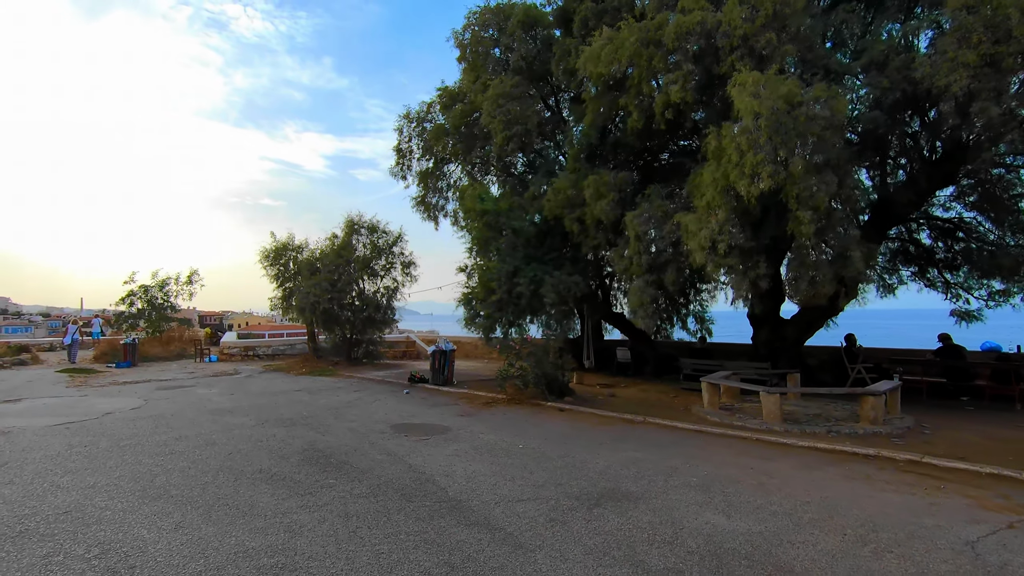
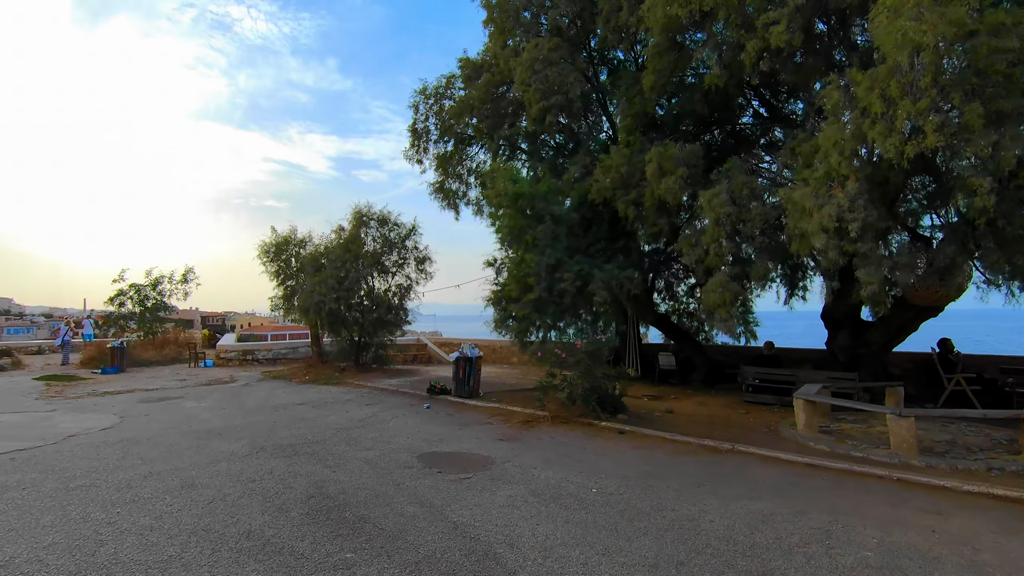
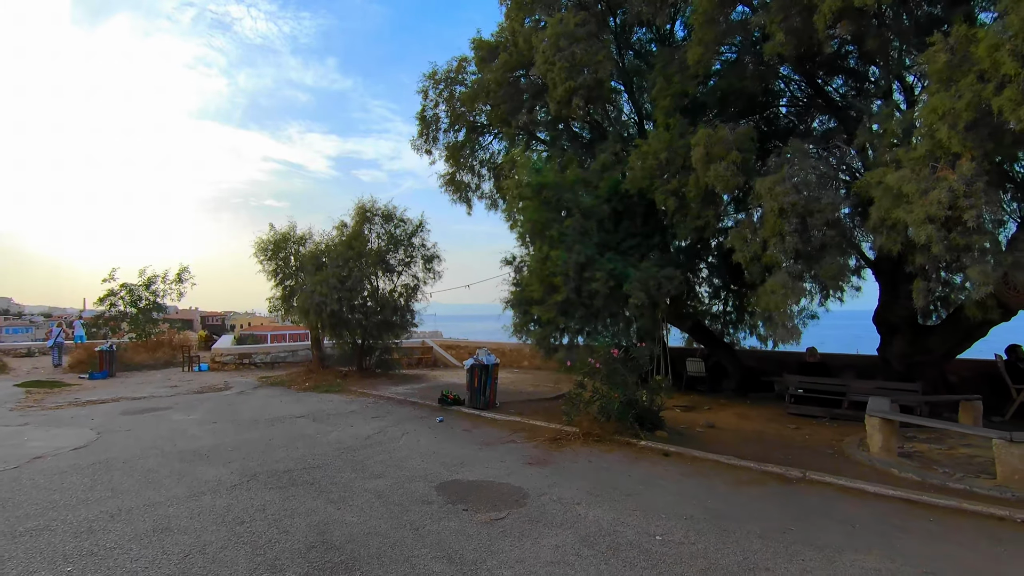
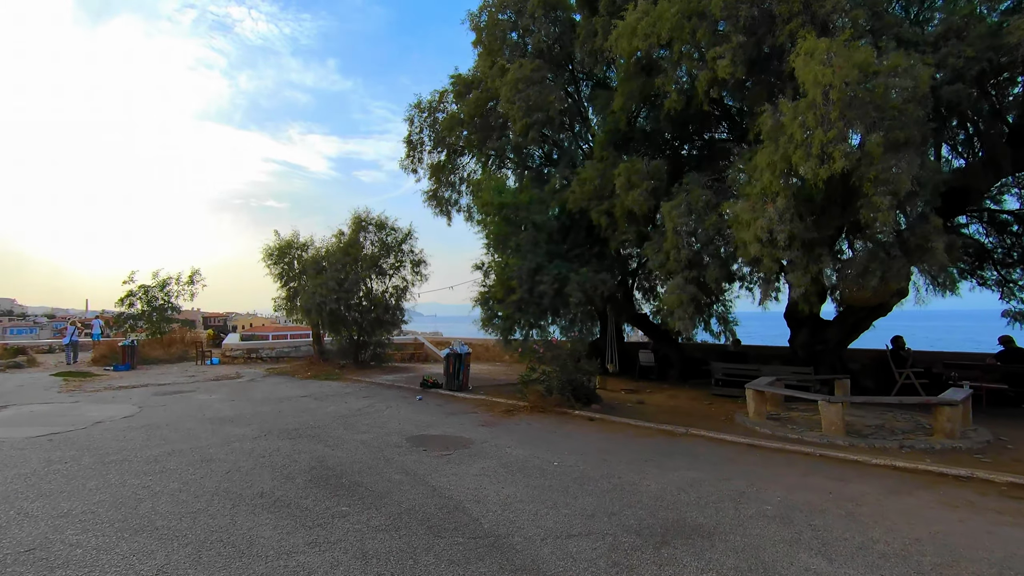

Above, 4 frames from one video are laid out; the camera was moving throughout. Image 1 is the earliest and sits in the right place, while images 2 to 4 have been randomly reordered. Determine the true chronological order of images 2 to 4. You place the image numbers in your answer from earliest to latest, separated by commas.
4, 2, 3
